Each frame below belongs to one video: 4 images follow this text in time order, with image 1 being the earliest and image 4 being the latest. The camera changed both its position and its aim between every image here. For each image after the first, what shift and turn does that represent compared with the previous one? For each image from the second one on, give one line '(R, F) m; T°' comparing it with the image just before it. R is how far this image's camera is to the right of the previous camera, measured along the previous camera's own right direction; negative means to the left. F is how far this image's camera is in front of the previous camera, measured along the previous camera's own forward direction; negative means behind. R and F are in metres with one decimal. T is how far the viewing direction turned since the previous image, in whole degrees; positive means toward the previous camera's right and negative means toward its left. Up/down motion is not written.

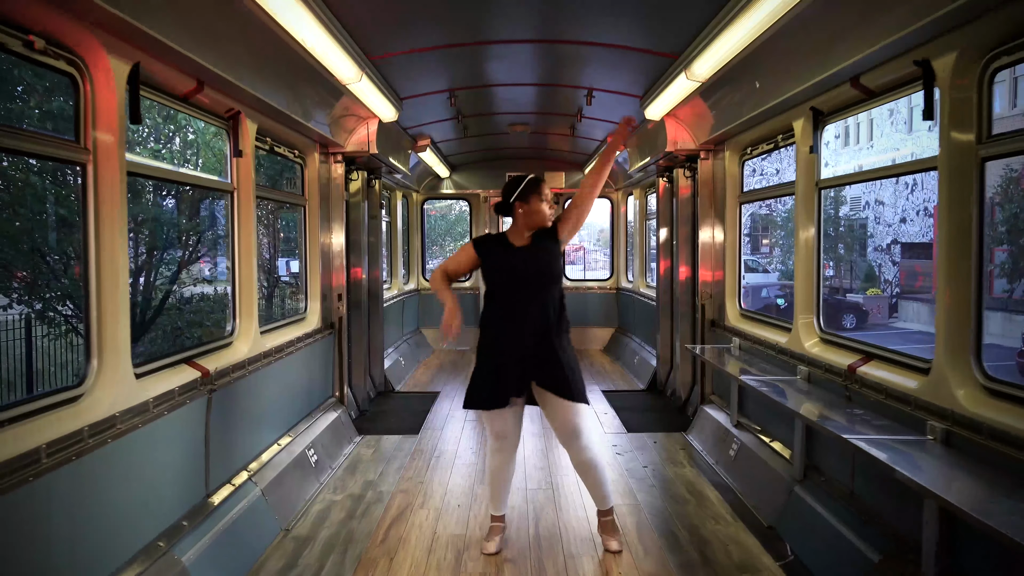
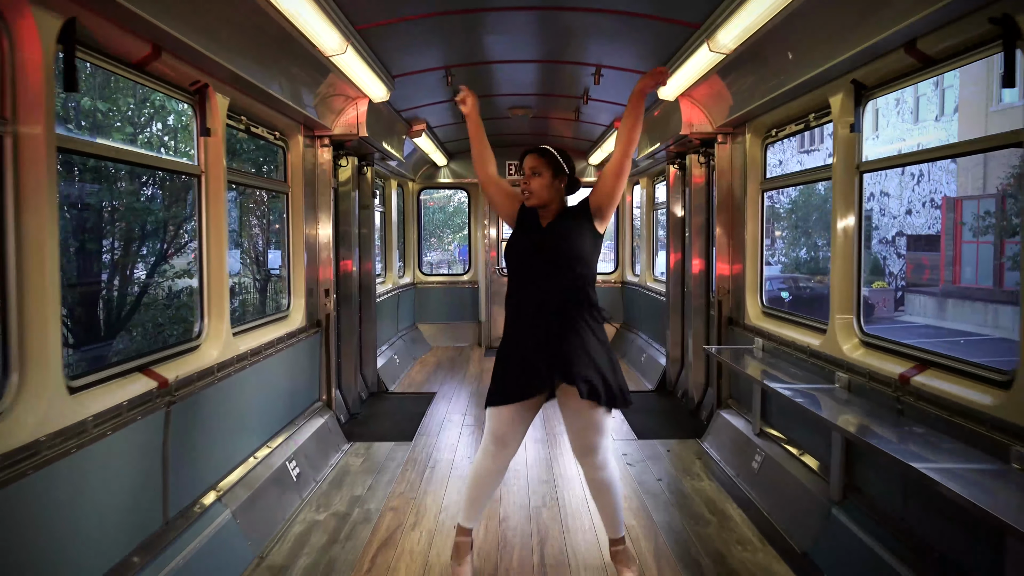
(0.0, +0.4) m; 0°
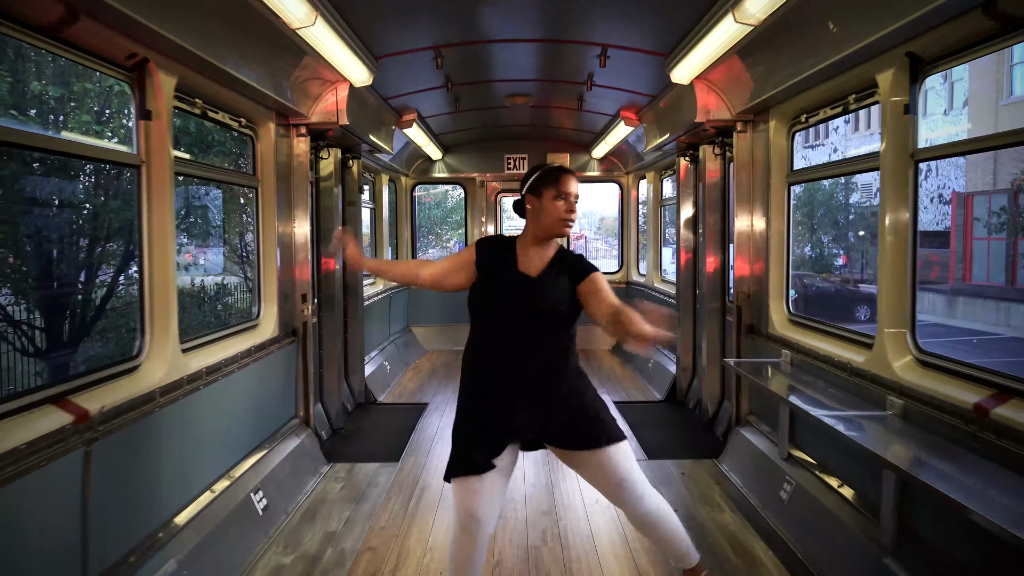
(0.0, +0.5) m; 0°
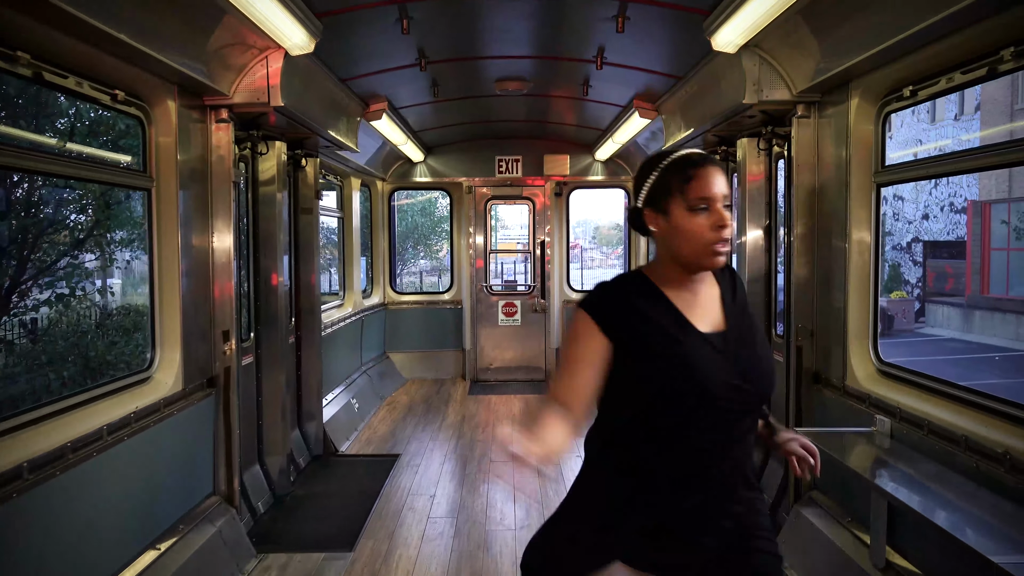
(0.0, +1.0) m; +1°
